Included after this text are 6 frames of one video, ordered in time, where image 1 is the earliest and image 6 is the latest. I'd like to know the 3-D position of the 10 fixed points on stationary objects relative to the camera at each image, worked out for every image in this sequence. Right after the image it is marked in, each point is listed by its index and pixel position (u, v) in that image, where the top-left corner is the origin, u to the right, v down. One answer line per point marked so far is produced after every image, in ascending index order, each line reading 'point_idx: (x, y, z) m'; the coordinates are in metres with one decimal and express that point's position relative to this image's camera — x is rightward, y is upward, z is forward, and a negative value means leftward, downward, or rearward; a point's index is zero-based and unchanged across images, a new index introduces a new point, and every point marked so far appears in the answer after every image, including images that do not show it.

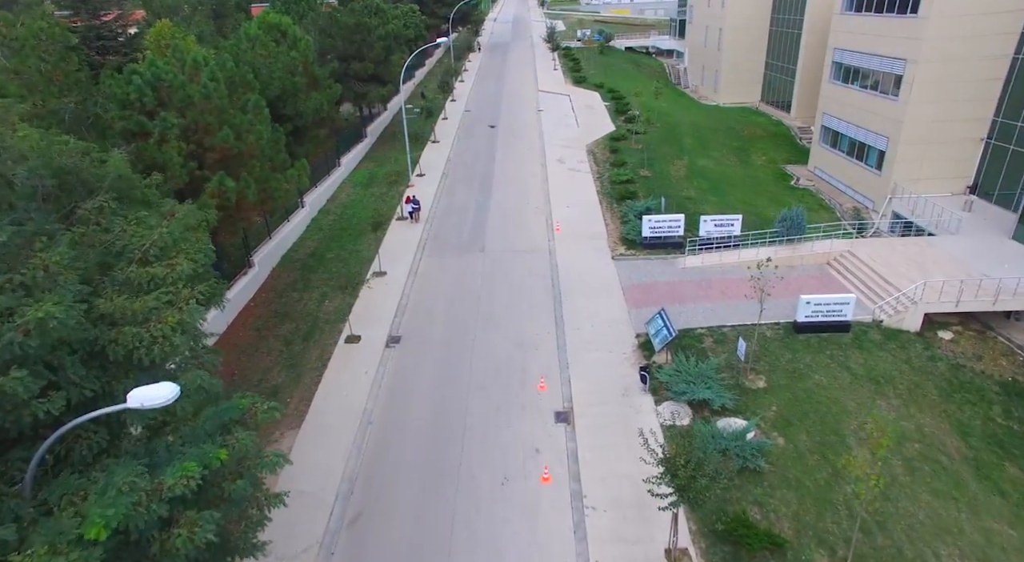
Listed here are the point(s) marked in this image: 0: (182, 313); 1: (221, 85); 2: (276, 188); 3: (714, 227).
0: (-3.7, -0.4, +6.7) m
1: (-7.5, +5.1, +15.5) m
2: (-6.6, +2.6, +17.0) m
3: (+6.6, +1.8, +19.8) m
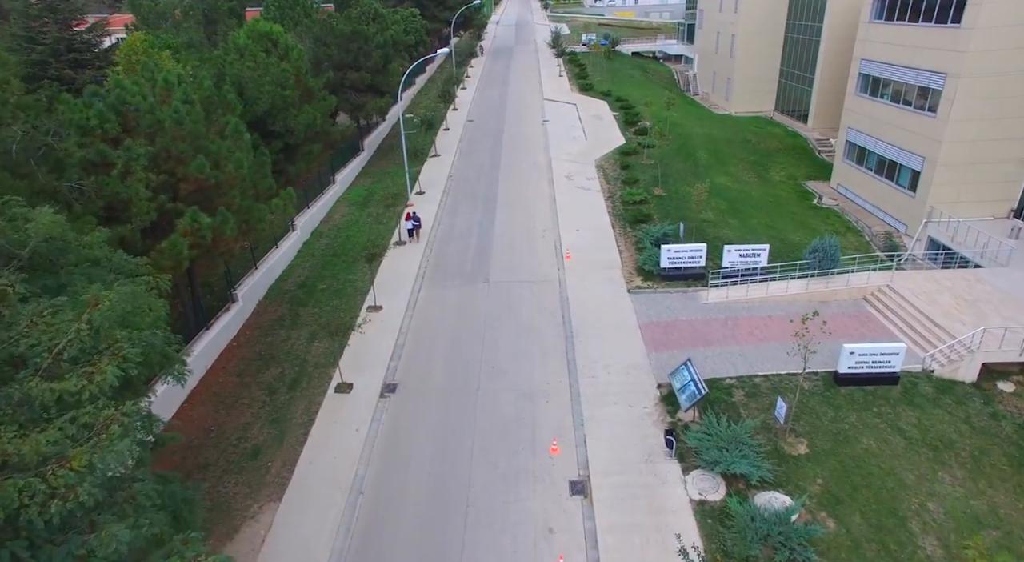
0: (-3.5, -1.4, +5.1) m
1: (-7.3, +4.0, +14.0) m
2: (-6.4, +1.6, +15.4) m
3: (+6.8, +0.7, +18.2) m
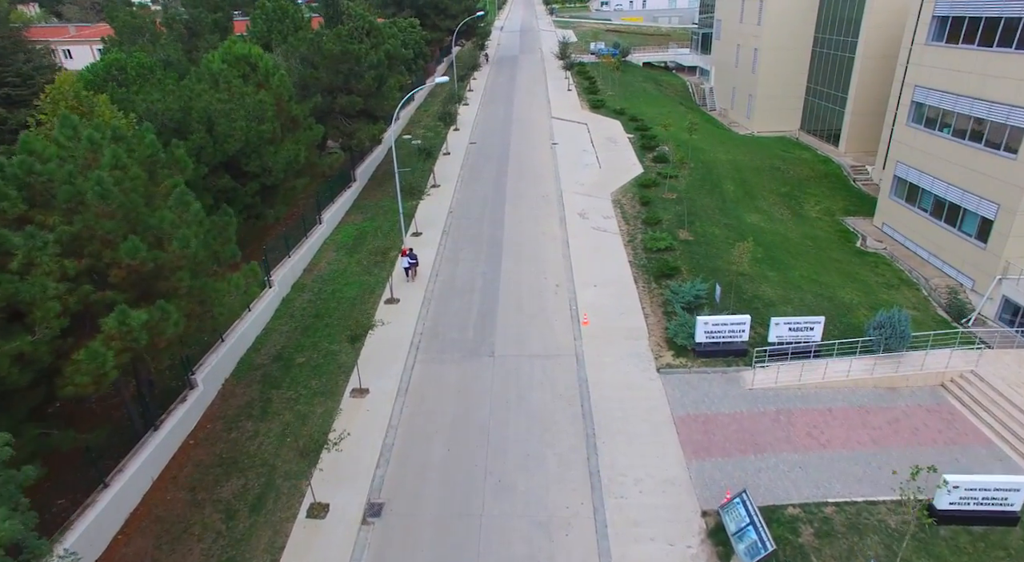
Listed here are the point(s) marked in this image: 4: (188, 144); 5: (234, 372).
0: (-3.3, -3.4, +2.3) m
1: (-7.1, +2.0, +11.2) m
2: (-6.2, -0.4, +12.7) m
3: (+7.0, -1.3, +15.4) m
4: (-9.6, +4.1, +18.0) m
5: (-7.4, -2.4, +16.1) m
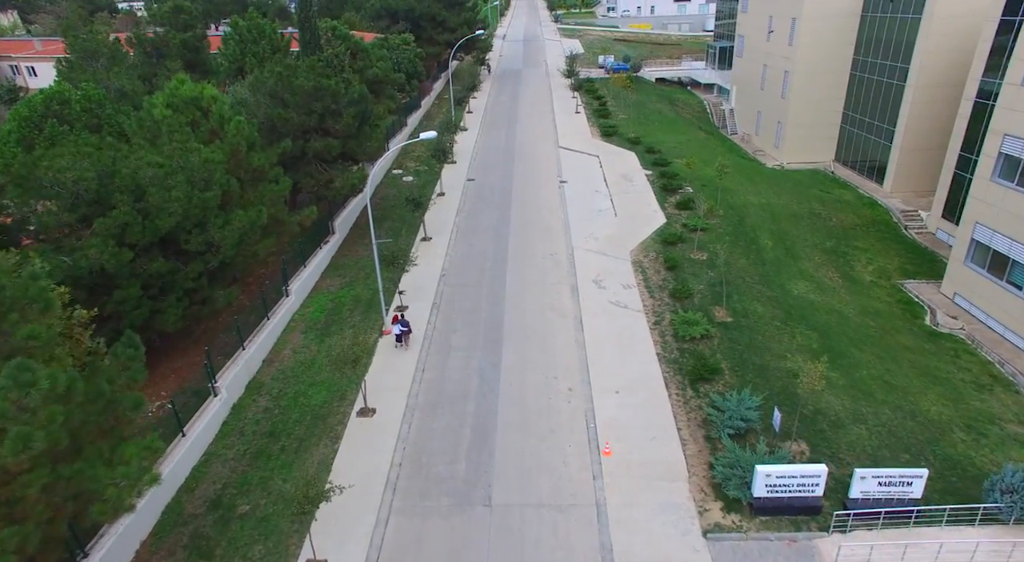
0: (-3.3, -6.1, -1.3) m
1: (-7.0, -0.7, +7.5) m
2: (-6.2, -3.1, +9.0) m
3: (+7.1, -4.0, +11.7) m
4: (-9.6, +1.4, +14.3) m
5: (-7.4, -5.1, +12.5) m
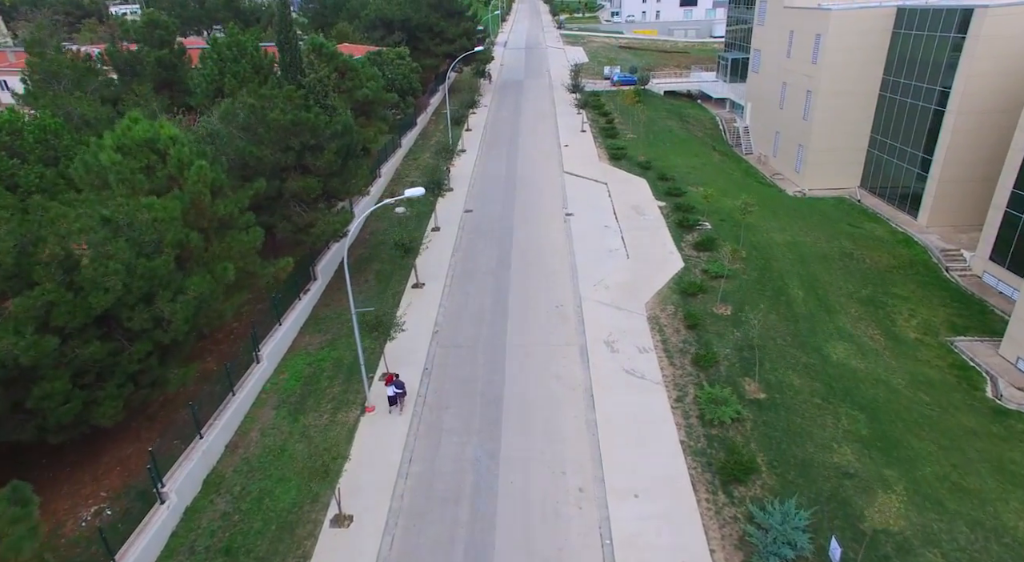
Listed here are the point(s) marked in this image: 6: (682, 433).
0: (-3.4, -8.0, -3.7) m
1: (-7.0, -2.5, +5.2) m
2: (-6.2, -4.9, +6.6) m
3: (+7.1, -5.8, +9.3) m
4: (-9.6, -0.5, +12.0) m
5: (-7.4, -7.0, +10.1) m
6: (+4.2, -3.7, +14.9) m
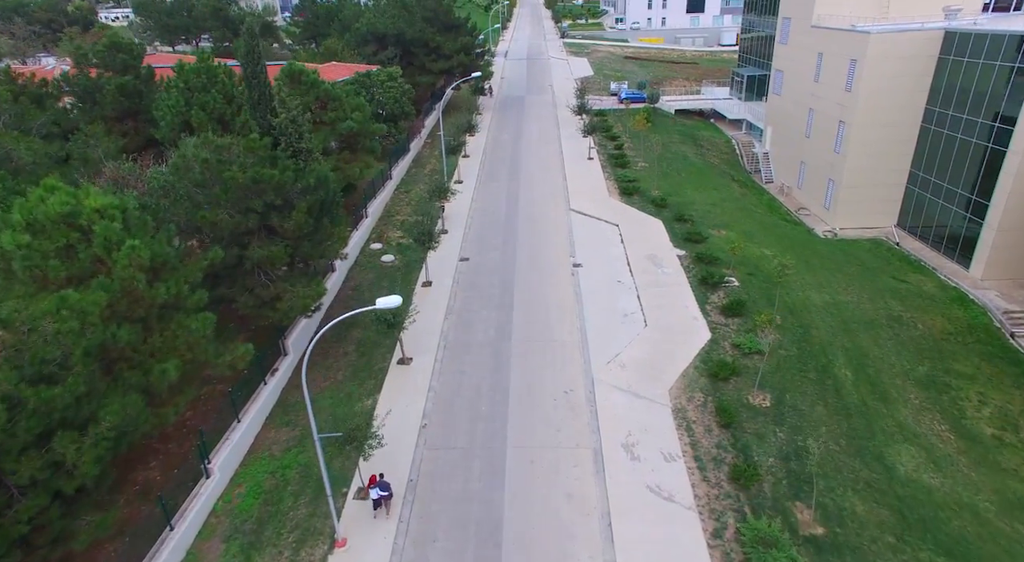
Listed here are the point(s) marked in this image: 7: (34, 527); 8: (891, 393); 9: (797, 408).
0: (-3.4, -10.3, -6.6) m
1: (-7.0, -4.9, +2.3) m
2: (-6.2, -7.3, +3.7) m
3: (+7.1, -8.2, +6.3) m
4: (-9.5, -2.8, +9.1) m
5: (-7.4, -9.3, +7.2) m
6: (+4.2, -6.0, +11.9) m
7: (-8.4, -4.3, +10.6) m
8: (+10.9, -3.2, +17.2) m
9: (+7.7, -3.4, +16.3) m
